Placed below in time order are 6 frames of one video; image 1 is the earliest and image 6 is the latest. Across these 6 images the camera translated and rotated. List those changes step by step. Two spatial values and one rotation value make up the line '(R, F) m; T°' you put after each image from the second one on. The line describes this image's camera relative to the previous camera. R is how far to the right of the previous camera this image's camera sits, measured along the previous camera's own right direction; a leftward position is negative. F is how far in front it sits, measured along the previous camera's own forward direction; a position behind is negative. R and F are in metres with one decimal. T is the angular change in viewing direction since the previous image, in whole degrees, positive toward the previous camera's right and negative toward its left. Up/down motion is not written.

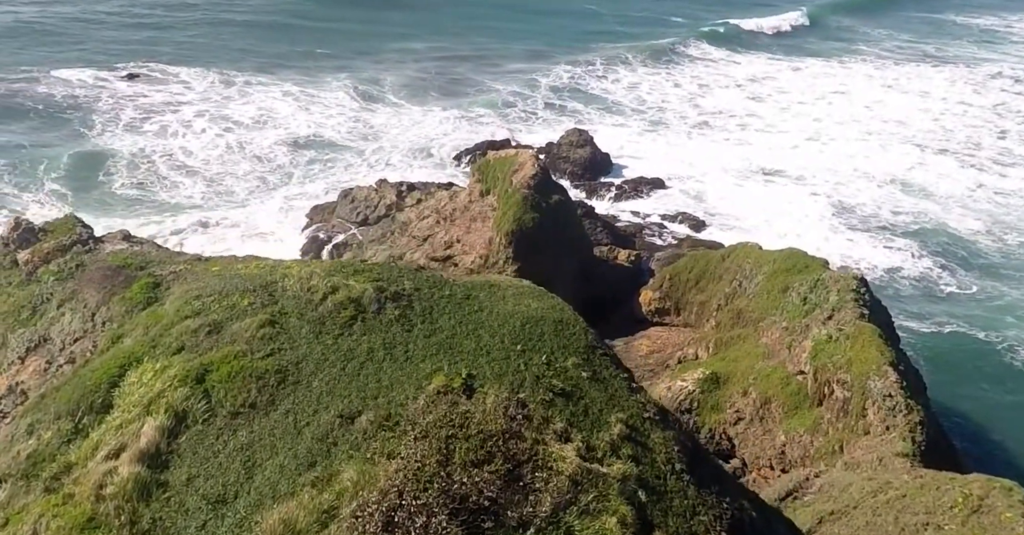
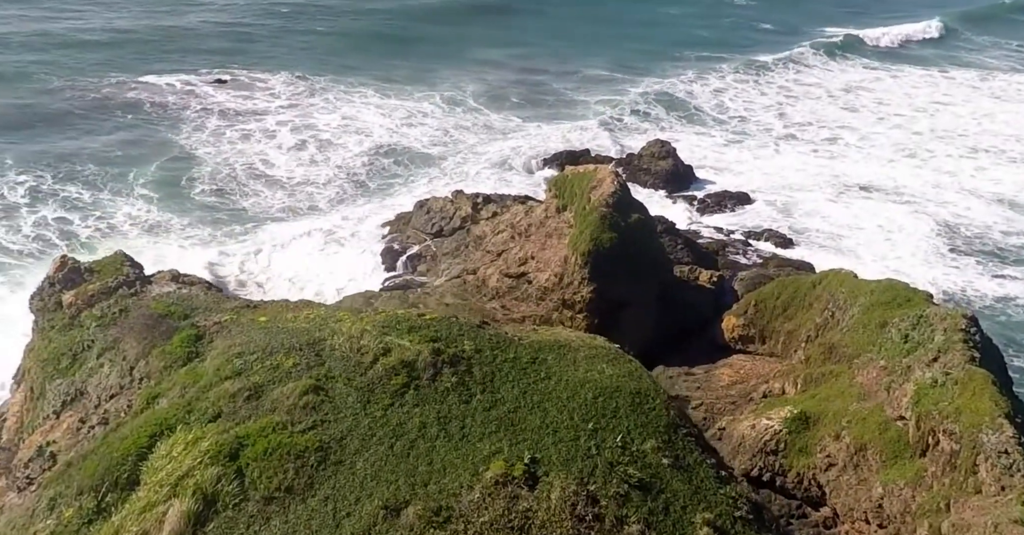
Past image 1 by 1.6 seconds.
(0.0, +0.8) m; -5°
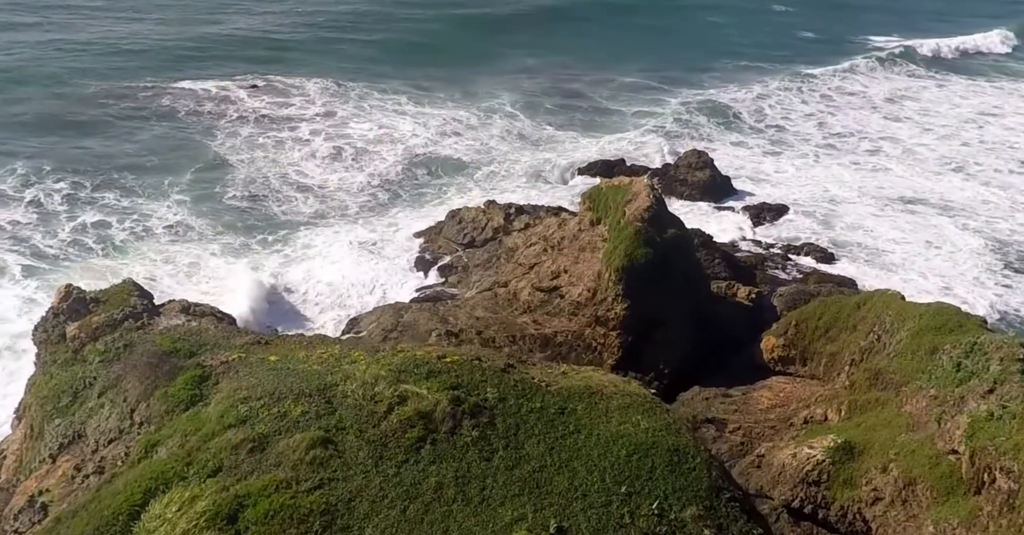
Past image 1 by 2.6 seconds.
(0.0, +0.5) m; -2°
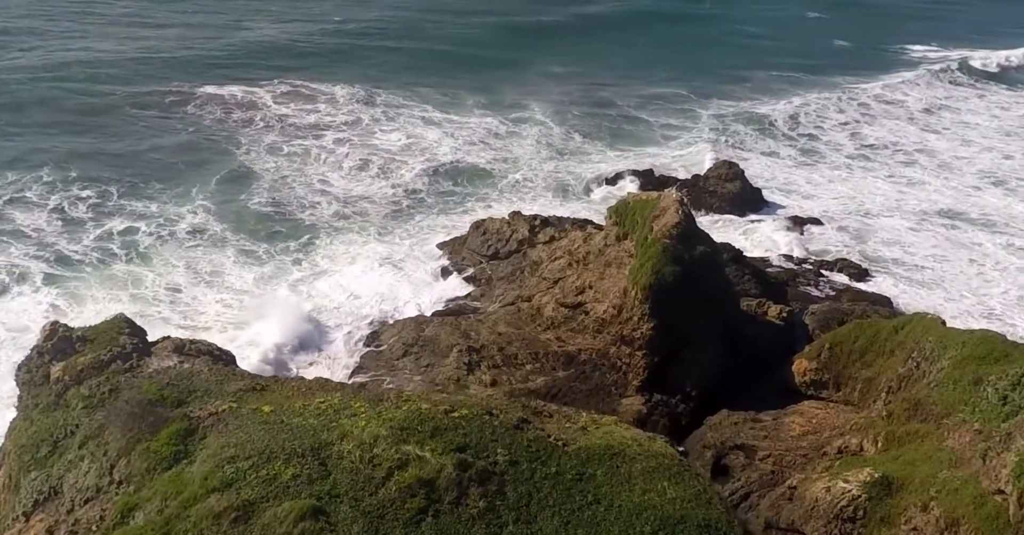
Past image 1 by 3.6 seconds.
(+0.1, +0.6) m; -2°
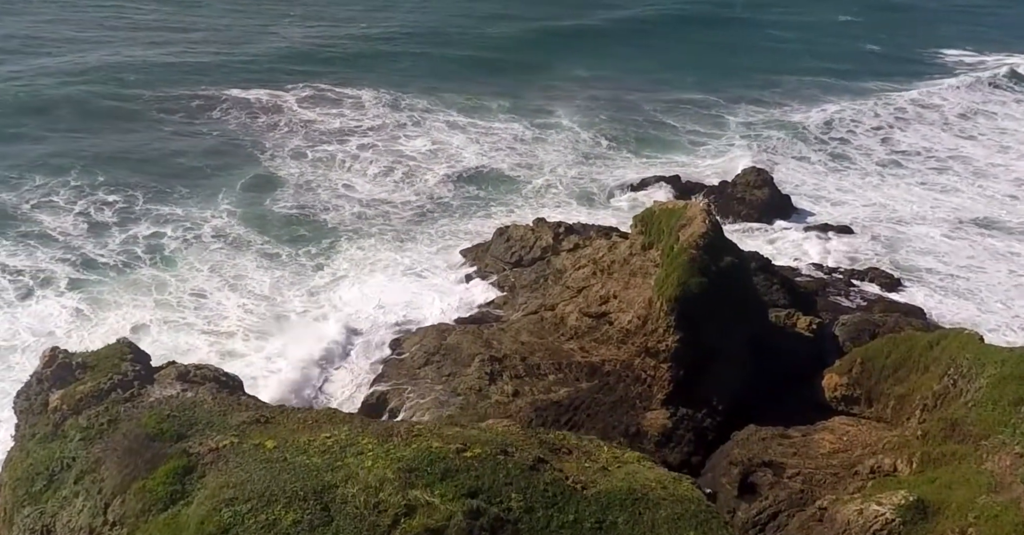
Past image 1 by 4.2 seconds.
(+0.1, +0.4) m; -2°
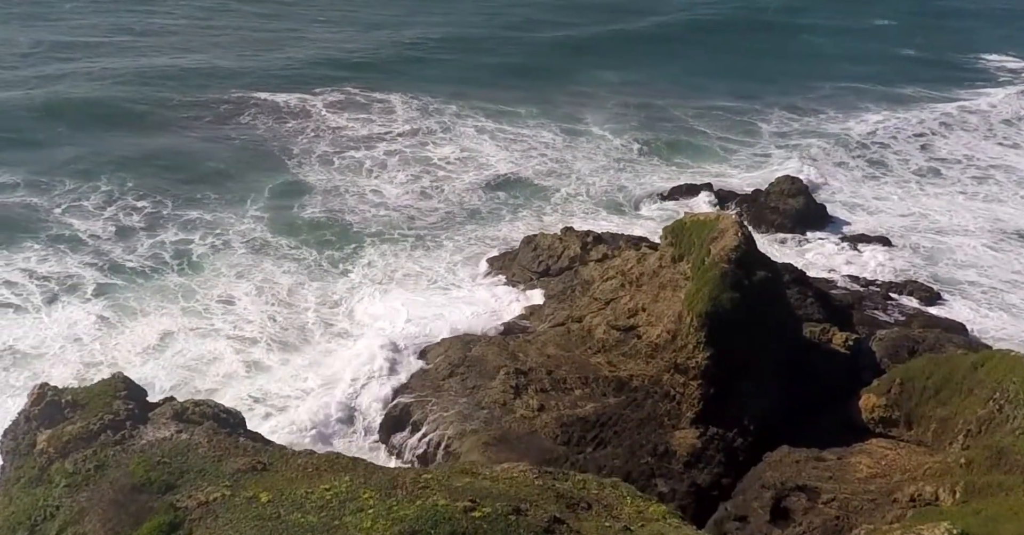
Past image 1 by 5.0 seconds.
(+0.1, +0.5) m; -2°
